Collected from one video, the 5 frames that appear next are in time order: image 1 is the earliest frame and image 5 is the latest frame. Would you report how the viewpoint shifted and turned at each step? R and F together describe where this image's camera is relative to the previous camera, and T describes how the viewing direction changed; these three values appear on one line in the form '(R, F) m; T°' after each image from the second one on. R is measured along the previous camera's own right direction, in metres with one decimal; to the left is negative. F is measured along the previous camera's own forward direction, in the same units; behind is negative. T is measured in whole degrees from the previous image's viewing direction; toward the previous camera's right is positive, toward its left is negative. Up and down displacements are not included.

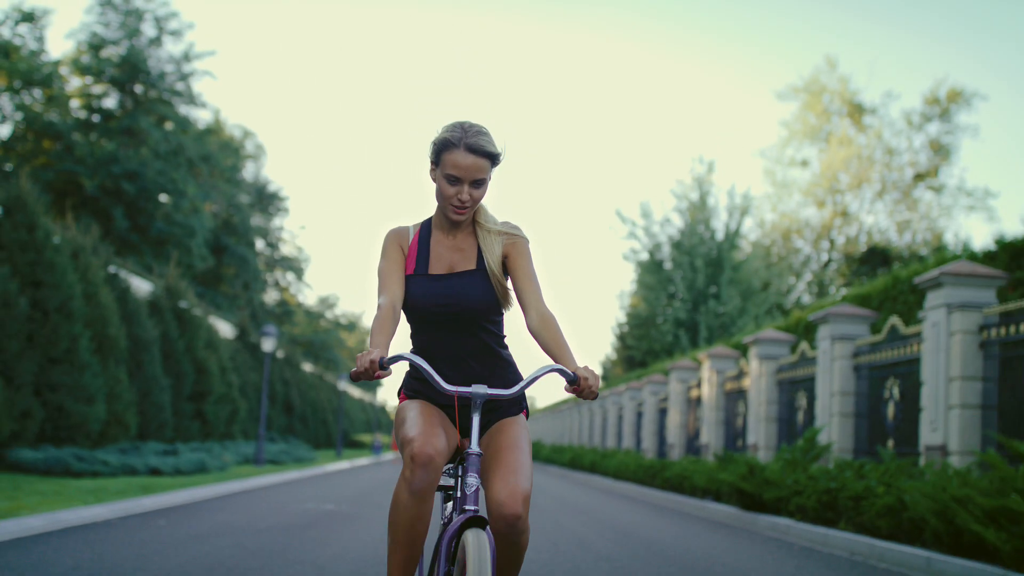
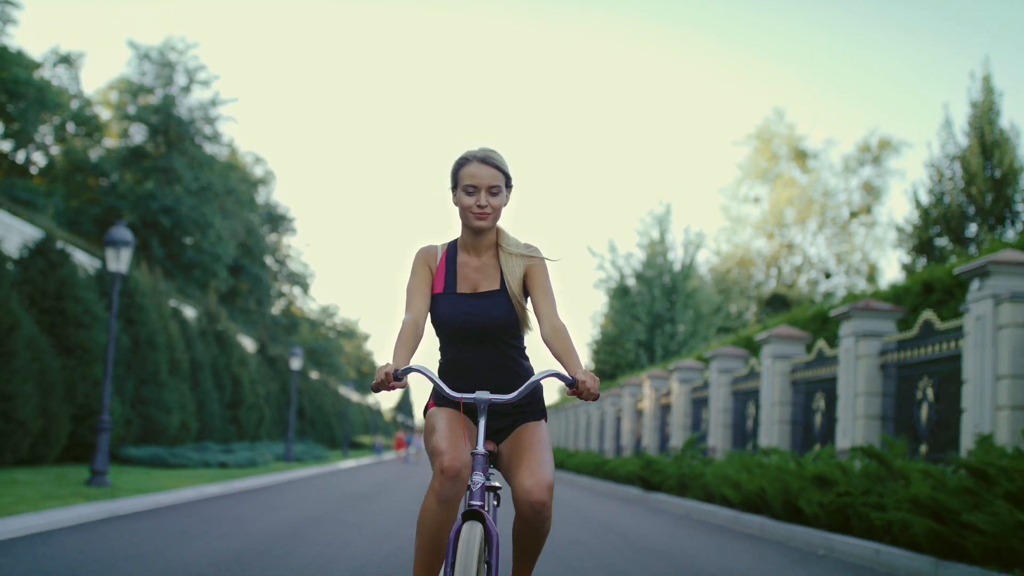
(+0.2, -3.8) m; 0°
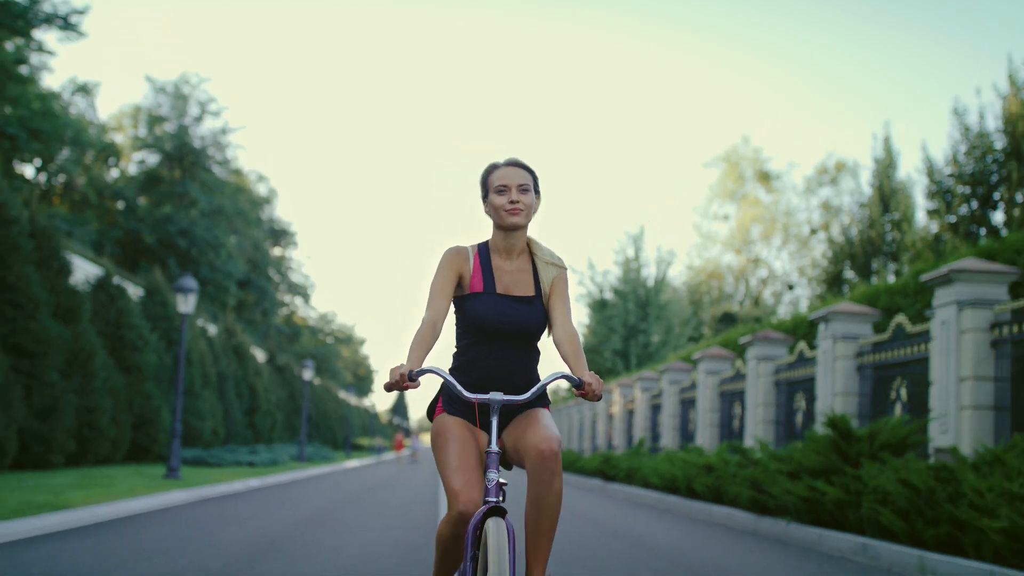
(-0.1, -1.0) m; 0°
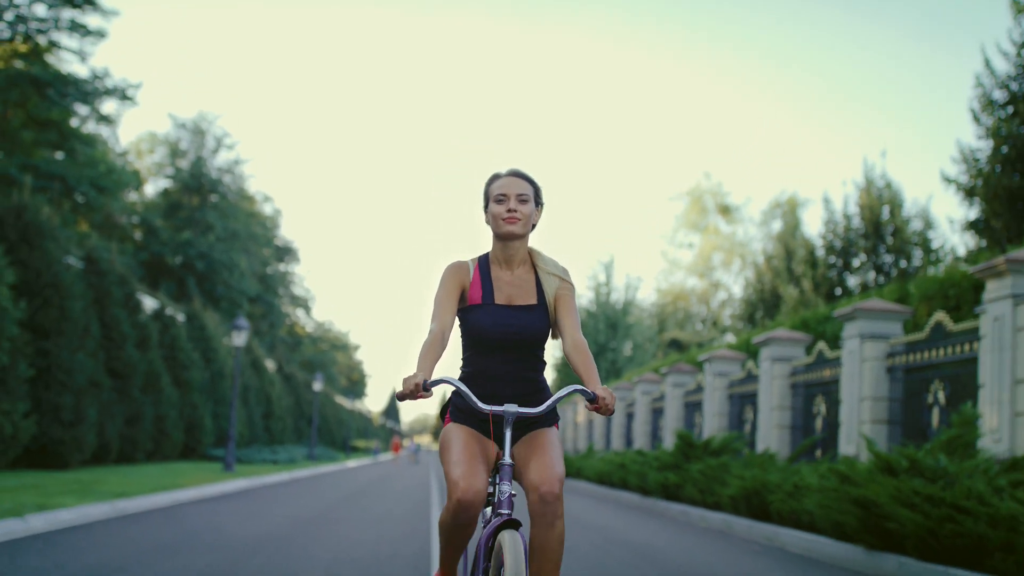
(-0.2, +2.7) m; 0°
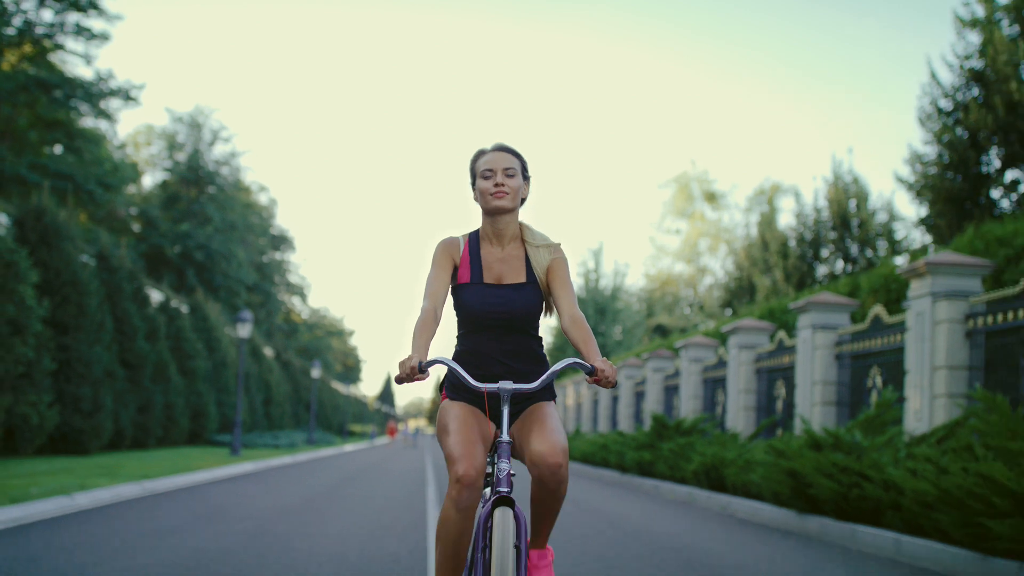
(+0.2, -3.0) m; 0°
